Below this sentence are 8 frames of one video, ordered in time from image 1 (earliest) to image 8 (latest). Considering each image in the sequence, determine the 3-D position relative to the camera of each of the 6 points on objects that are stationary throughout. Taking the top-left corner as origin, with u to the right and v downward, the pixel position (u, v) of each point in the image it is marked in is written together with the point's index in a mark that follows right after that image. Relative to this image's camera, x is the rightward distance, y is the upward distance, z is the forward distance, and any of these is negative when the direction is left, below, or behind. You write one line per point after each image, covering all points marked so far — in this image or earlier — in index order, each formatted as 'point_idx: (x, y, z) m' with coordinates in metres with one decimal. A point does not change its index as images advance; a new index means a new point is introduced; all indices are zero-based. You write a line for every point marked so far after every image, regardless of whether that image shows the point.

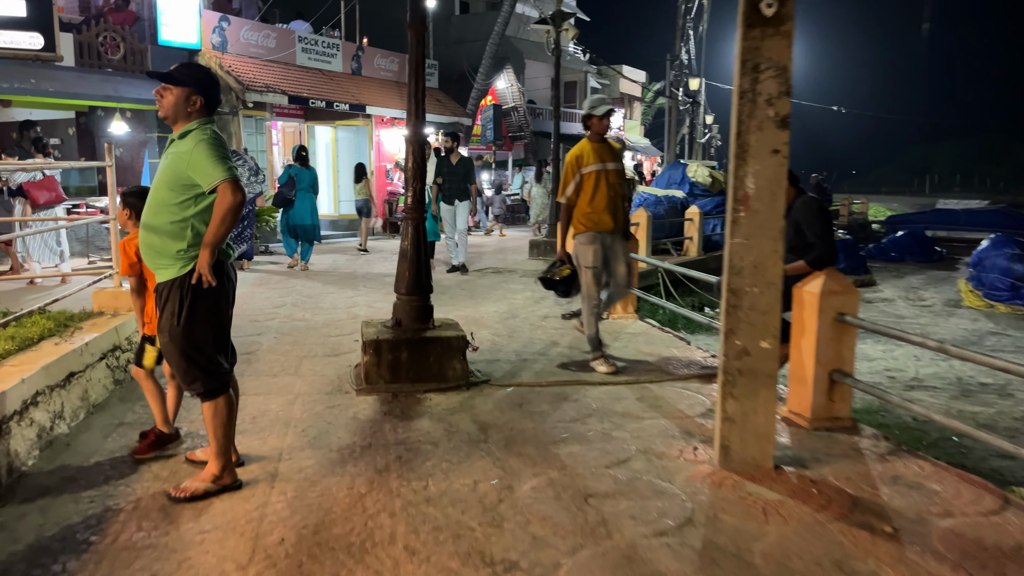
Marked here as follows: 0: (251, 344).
0: (-1.9, -0.4, +5.8) m
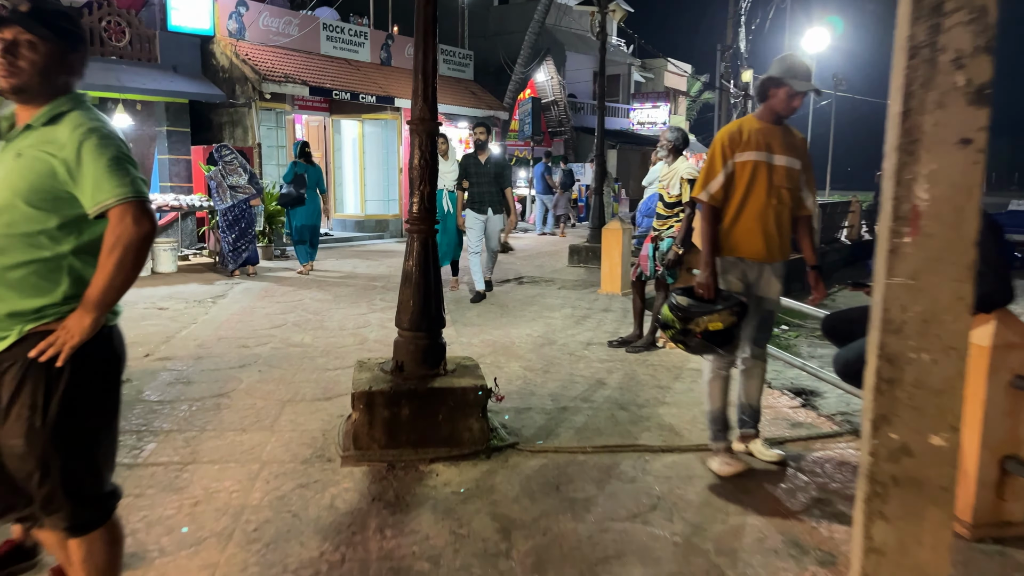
0: (-1.7, -0.6, +4.7) m
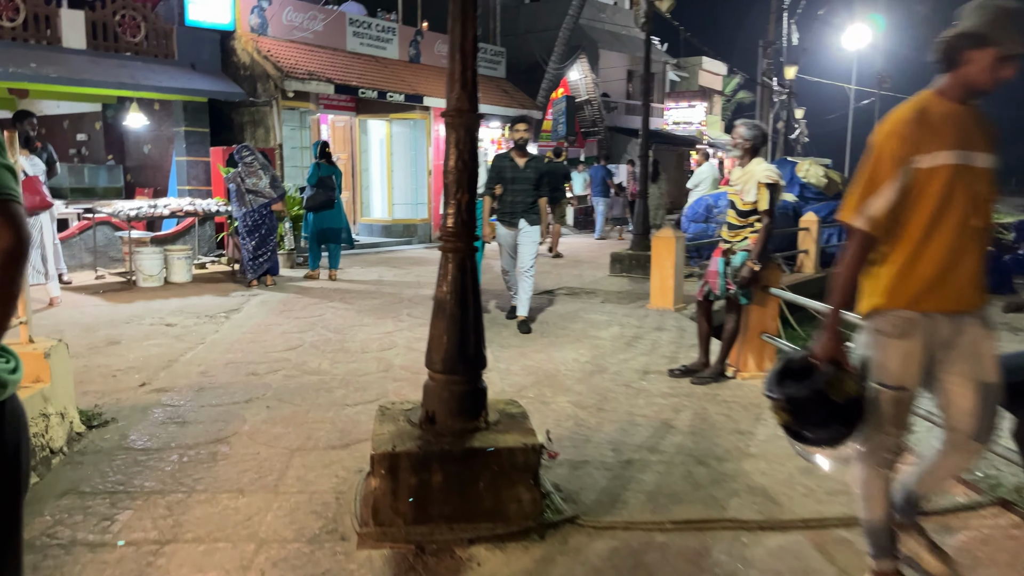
0: (-1.5, -0.7, +4.0) m
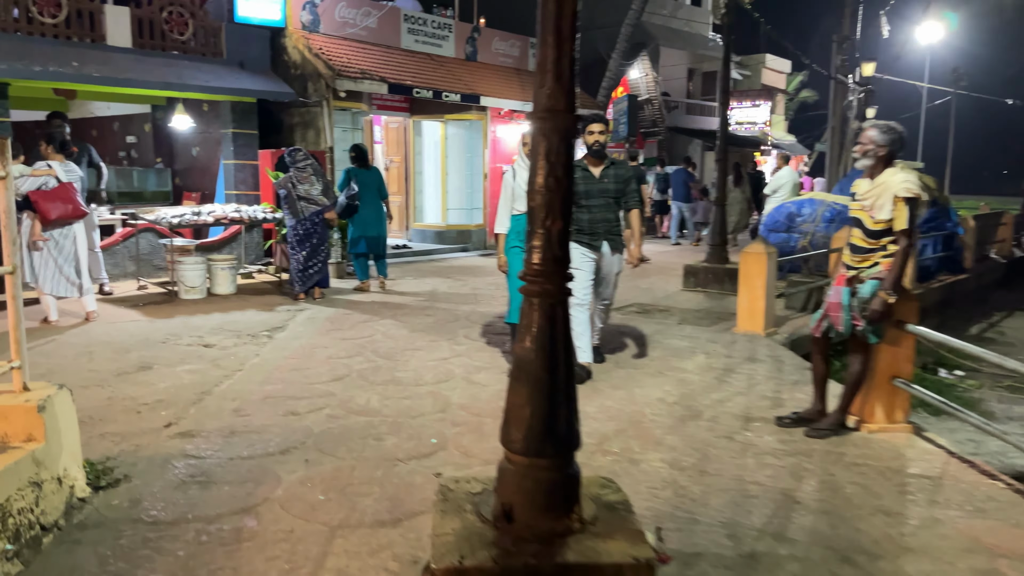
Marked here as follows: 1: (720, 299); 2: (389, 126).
0: (-1.1, -0.8, +3.4) m
1: (+2.2, -0.1, +8.4) m
2: (-2.2, +2.9, +13.8) m
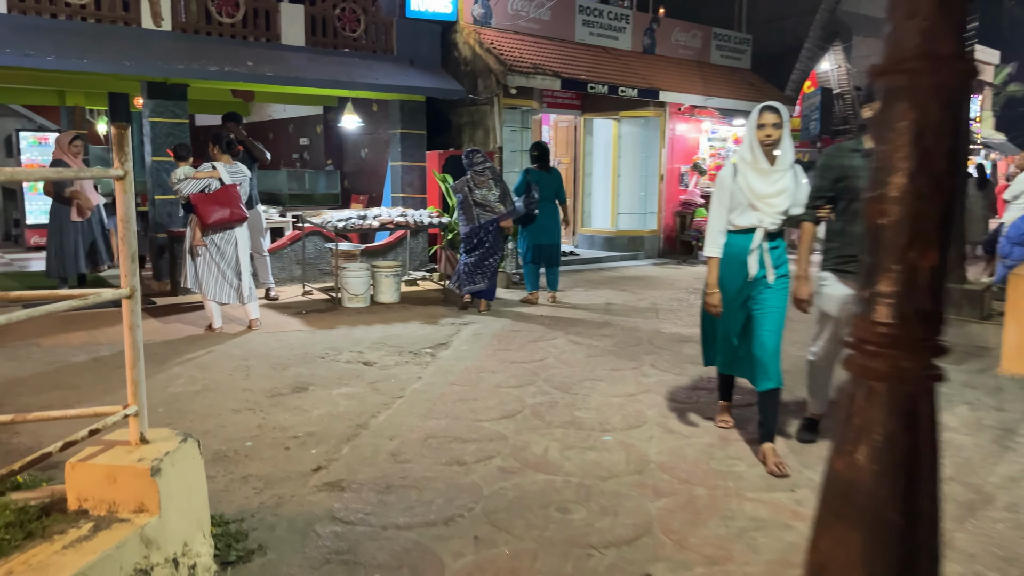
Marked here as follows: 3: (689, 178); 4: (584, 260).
0: (-0.3, -0.9, +2.6) m
1: (+3.9, -0.3, +6.9) m
2: (+0.8, +2.7, +13.1) m
3: (+2.9, +1.8, +12.7) m
4: (+1.1, +0.4, +11.4) m
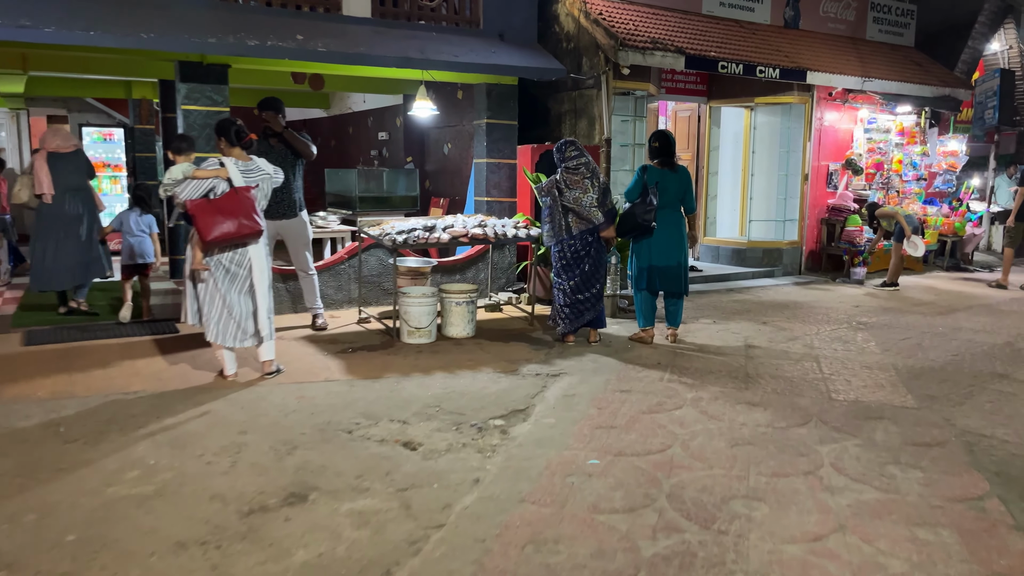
0: (-0.2, -1.2, +0.9) m
1: (+4.6, -0.7, +4.6) m
2: (+2.3, +2.5, +11.1) m
3: (+4.4, +1.5, +10.5) m
4: (+2.4, +0.1, +9.4) m
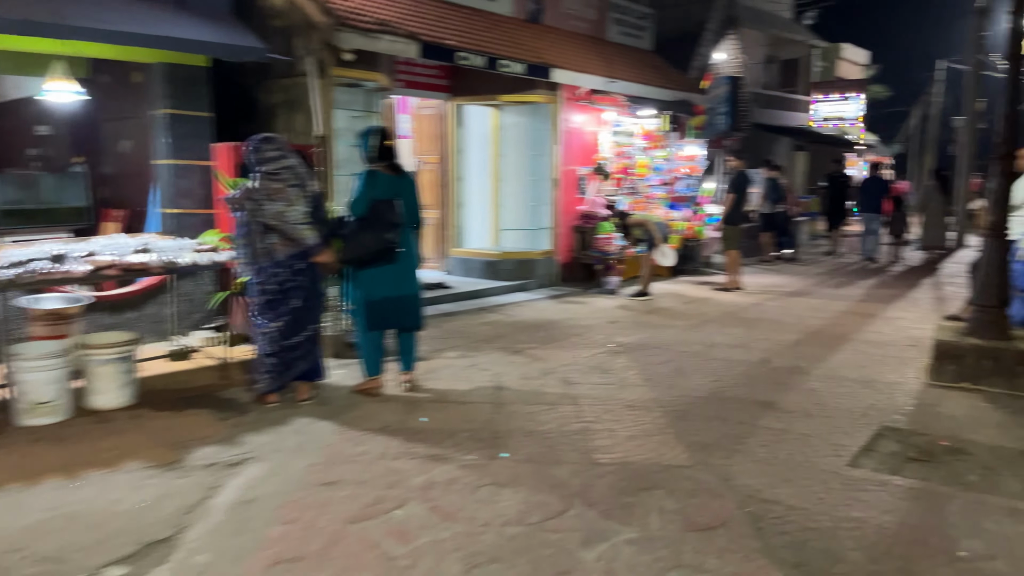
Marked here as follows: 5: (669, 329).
0: (-0.5, -1.4, -0.5) m
1: (+3.0, -0.8, +4.4) m
2: (-1.2, +2.2, +10.0) m
3: (+1.0, +1.3, +9.9) m
4: (-0.6, -0.1, +8.4) m
5: (+1.4, -0.4, +7.1) m
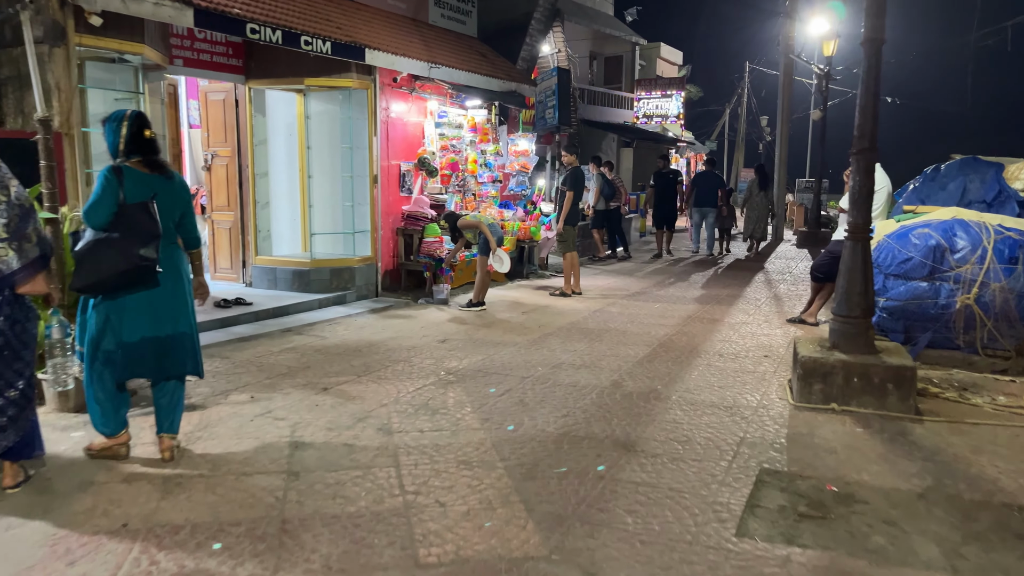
0: (-0.3, -1.6, -1.6) m
1: (+2.1, -0.8, +3.9) m
2: (-3.3, +2.1, +8.5) m
3: (-1.1, +1.2, +8.9) m
4: (-2.3, -0.2, +7.1) m
5: (0.0, -0.5, +6.2) m
